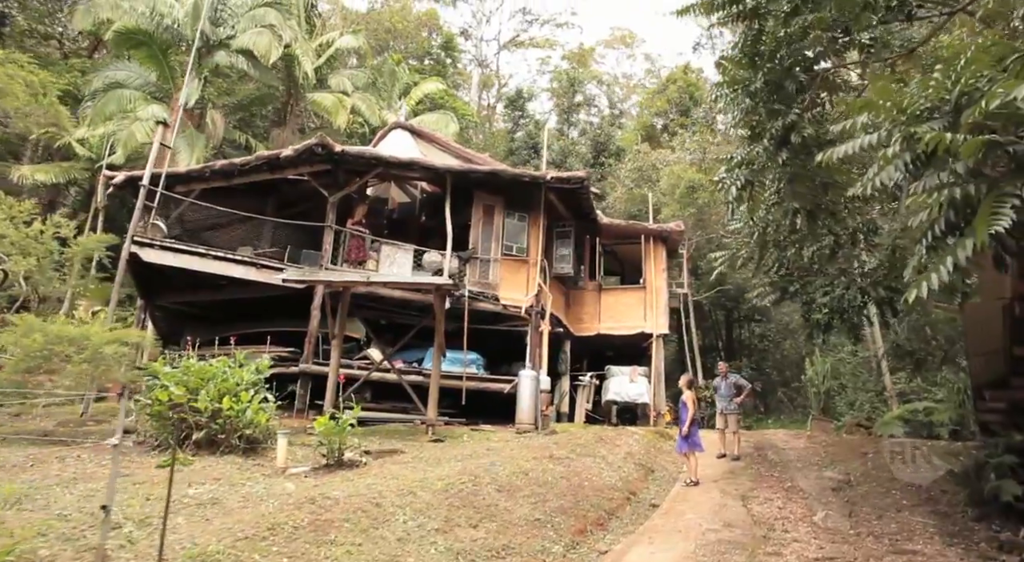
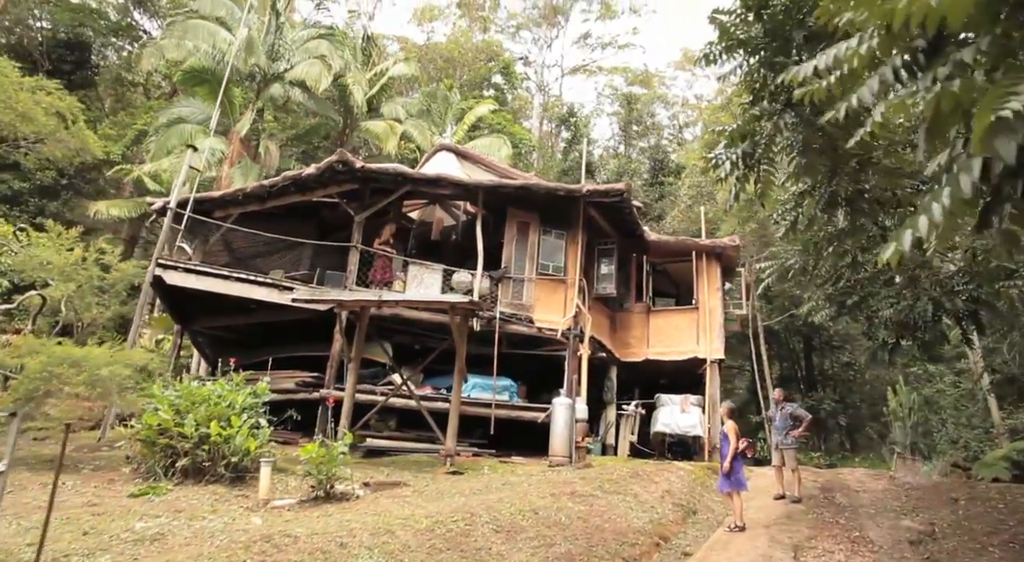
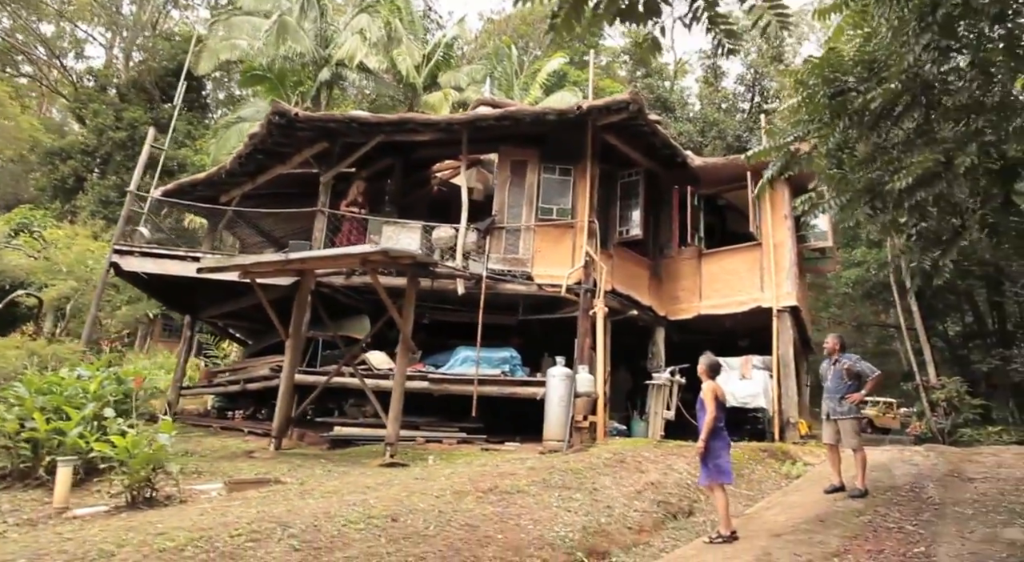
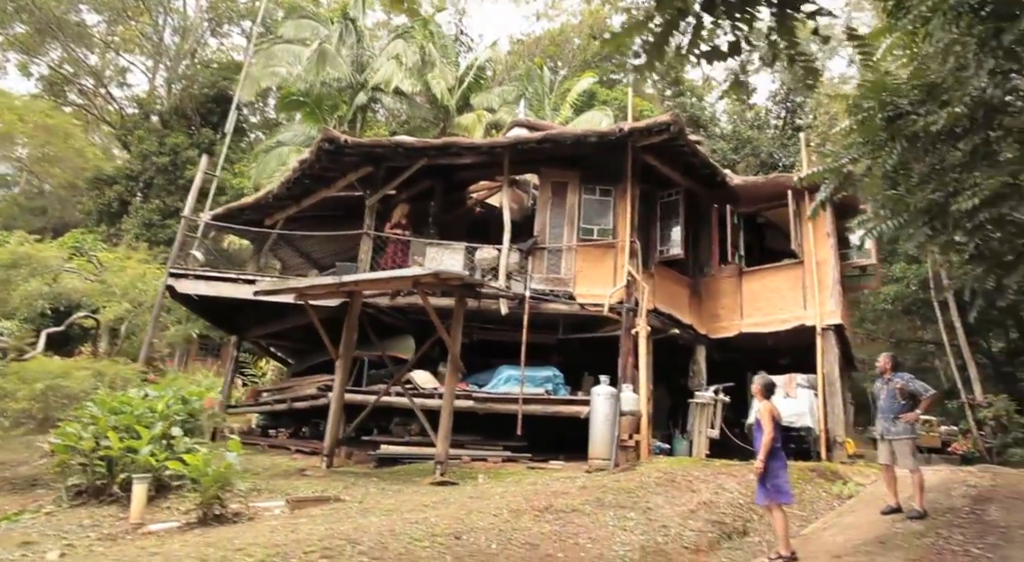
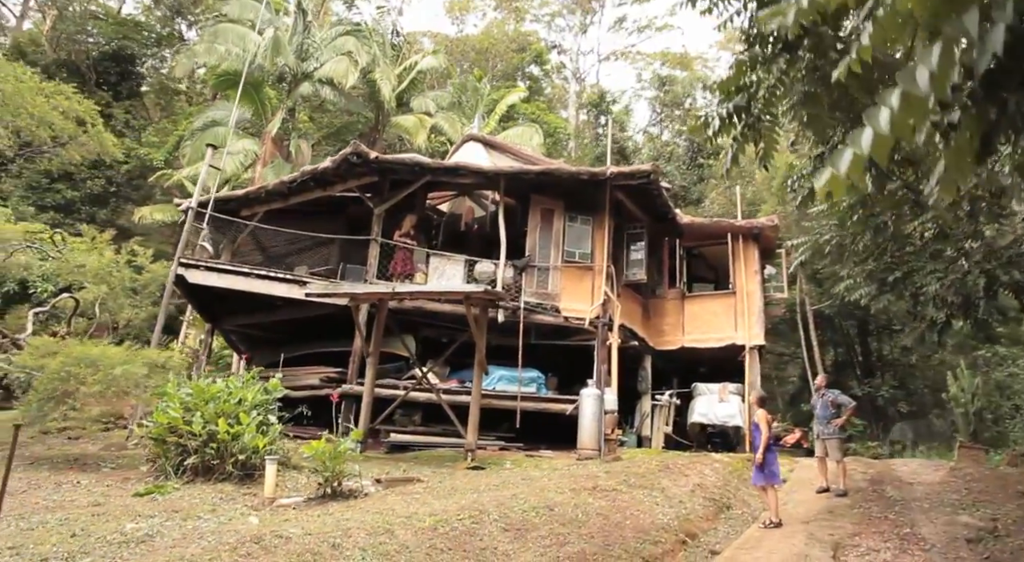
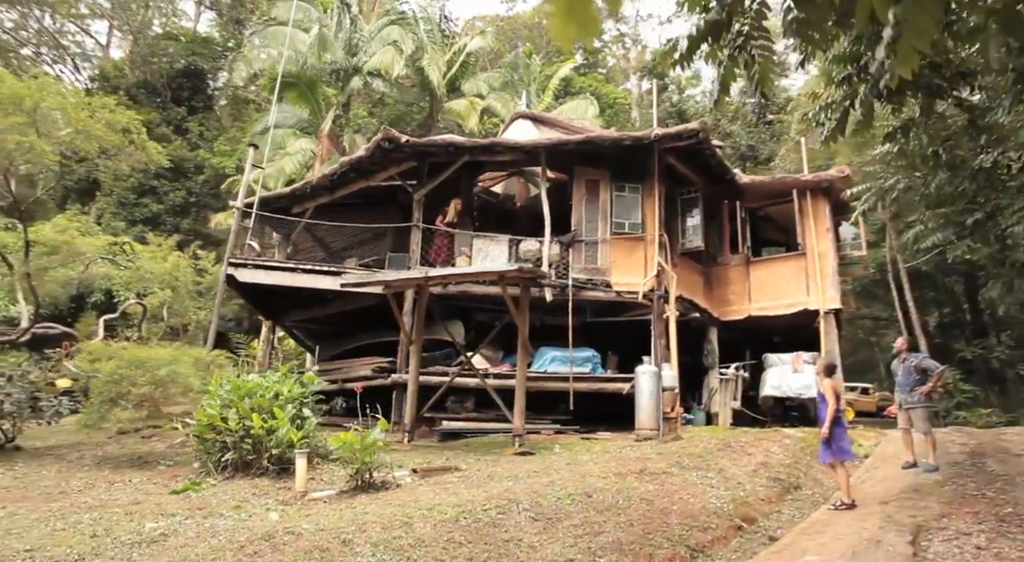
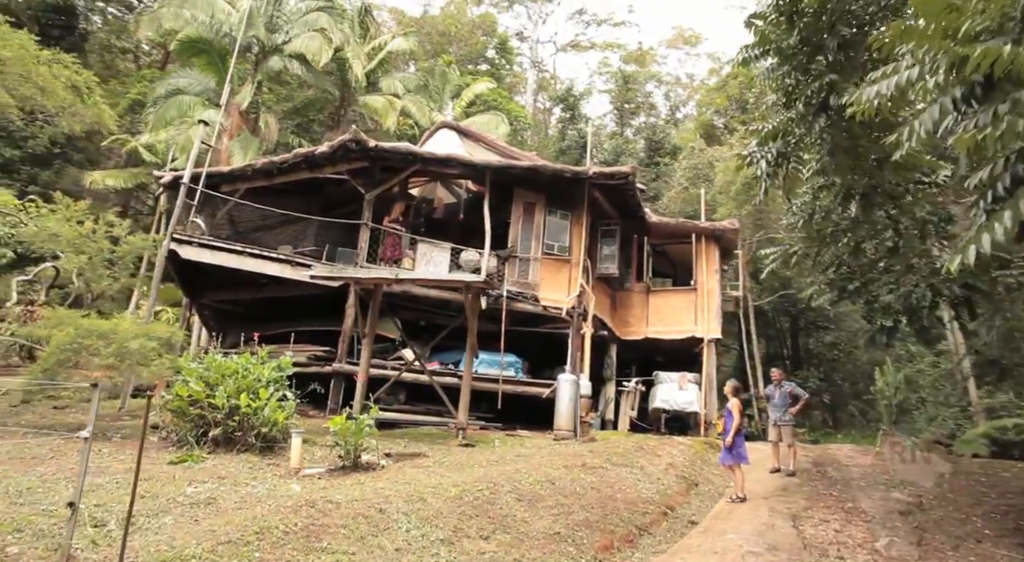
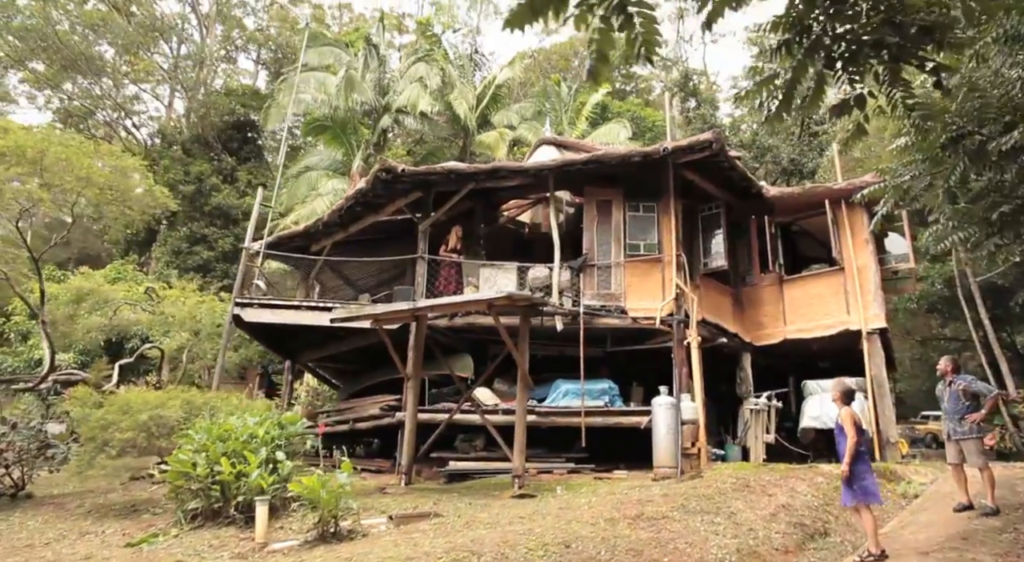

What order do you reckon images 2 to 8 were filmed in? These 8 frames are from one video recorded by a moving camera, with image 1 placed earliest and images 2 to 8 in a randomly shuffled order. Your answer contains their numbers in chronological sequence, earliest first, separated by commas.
7, 2, 5, 6, 8, 4, 3
